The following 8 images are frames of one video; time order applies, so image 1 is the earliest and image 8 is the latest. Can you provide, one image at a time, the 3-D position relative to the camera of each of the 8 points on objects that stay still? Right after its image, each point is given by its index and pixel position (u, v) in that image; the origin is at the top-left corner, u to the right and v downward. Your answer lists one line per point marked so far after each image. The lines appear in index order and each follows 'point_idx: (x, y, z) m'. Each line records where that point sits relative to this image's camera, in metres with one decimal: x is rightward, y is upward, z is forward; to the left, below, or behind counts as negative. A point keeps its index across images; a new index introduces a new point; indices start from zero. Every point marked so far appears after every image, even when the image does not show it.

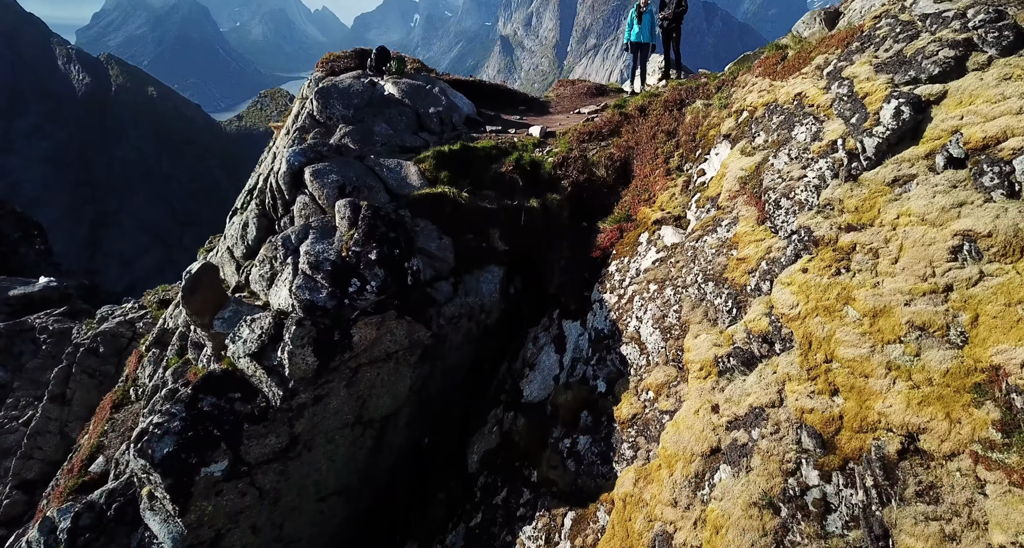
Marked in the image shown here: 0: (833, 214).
0: (+7.2, +1.3, +14.6) m
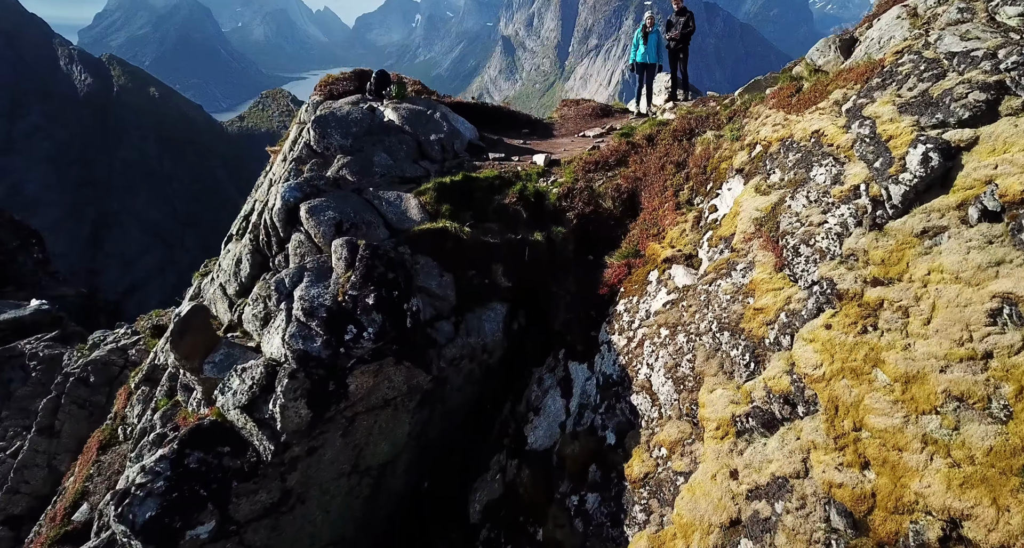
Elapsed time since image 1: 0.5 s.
0: (+7.3, +0.2, +13.8) m
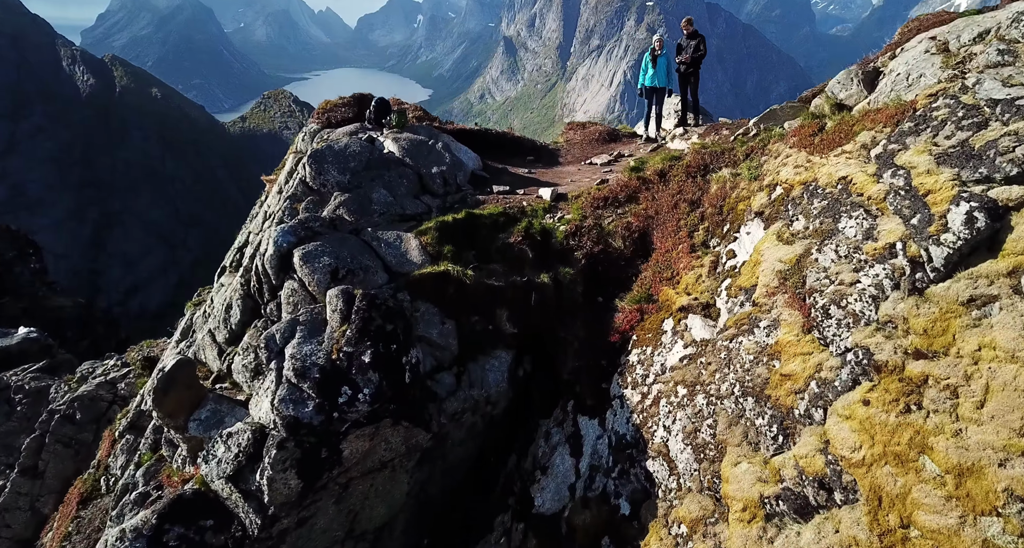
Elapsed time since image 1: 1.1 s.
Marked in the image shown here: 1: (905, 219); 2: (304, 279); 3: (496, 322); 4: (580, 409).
0: (+7.5, -1.1, +12.7) m
1: (+8.3, +1.2, +13.8) m
2: (-5.8, -0.2, +18.0) m
3: (-0.5, -1.5, +19.4) m
4: (+1.9, -3.8, +18.3) m
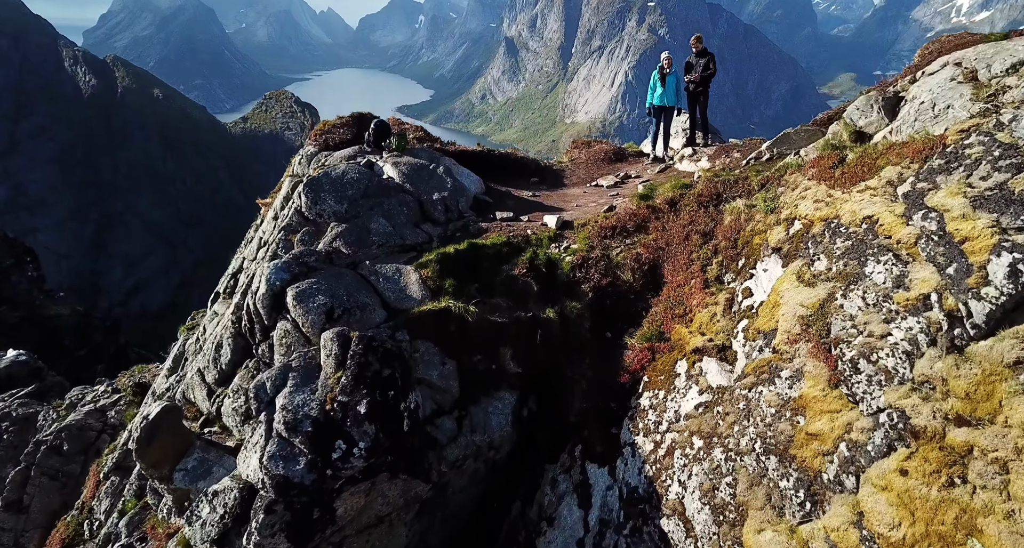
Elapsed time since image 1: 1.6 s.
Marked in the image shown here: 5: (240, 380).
0: (+7.6, -2.2, +11.7) m
1: (+8.5, +0.1, +12.8) m
2: (-5.6, -1.2, +17.0) m
3: (-0.3, -2.5, +18.5) m
4: (+2.0, -4.9, +17.4) m
5: (-7.4, -2.9, +17.6) m
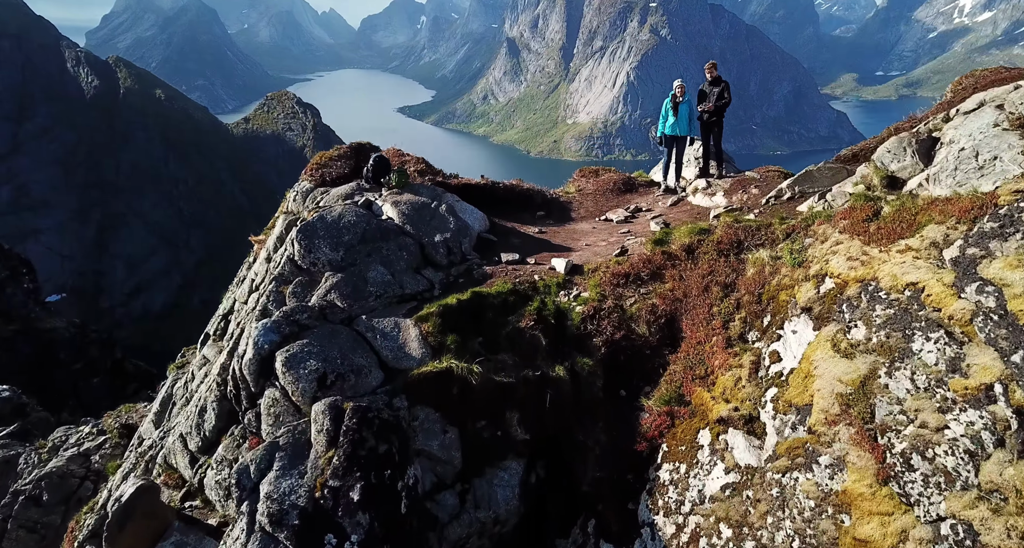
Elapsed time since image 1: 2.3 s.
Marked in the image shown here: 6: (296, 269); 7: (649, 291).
0: (+7.8, -3.7, +10.3) m
1: (+8.6, -1.4, +11.4) m
2: (-5.5, -2.7, +15.7) m
3: (-0.2, -4.0, +17.1) m
4: (+2.2, -6.4, +16.0) m
5: (-7.2, -4.4, +16.2) m
6: (-6.5, +0.2, +19.5) m
7: (+4.1, -0.5, +19.4) m
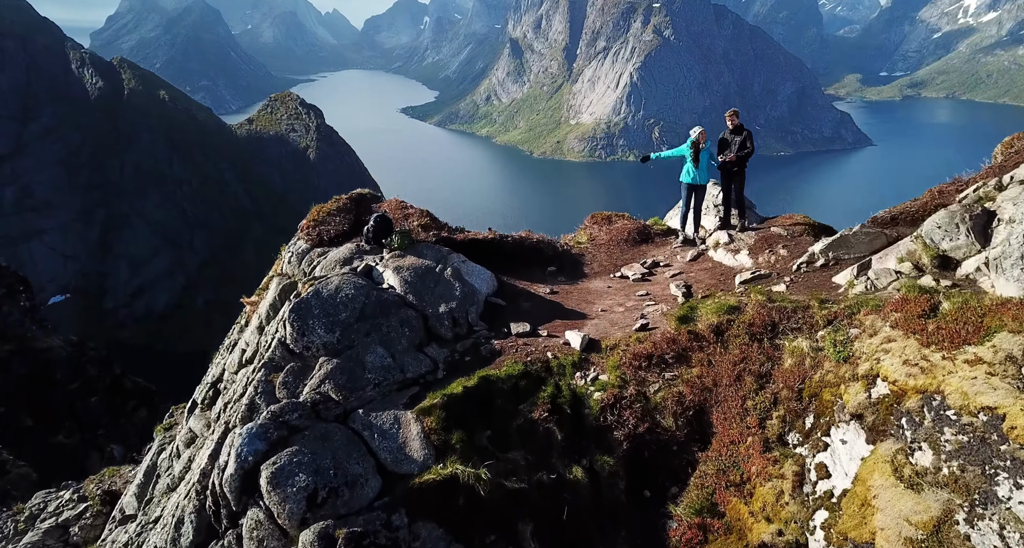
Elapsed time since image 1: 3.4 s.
0: (+8.1, -6.0, +8.5) m
1: (+8.9, -3.7, +9.6) m
2: (-5.2, -5.0, +13.9) m
3: (+0.1, -6.3, +15.3) m
4: (+2.5, -8.7, +14.2) m
5: (-6.9, -6.7, +14.5) m
6: (-6.2, -2.1, +17.7) m
7: (+4.4, -2.8, +17.6) m
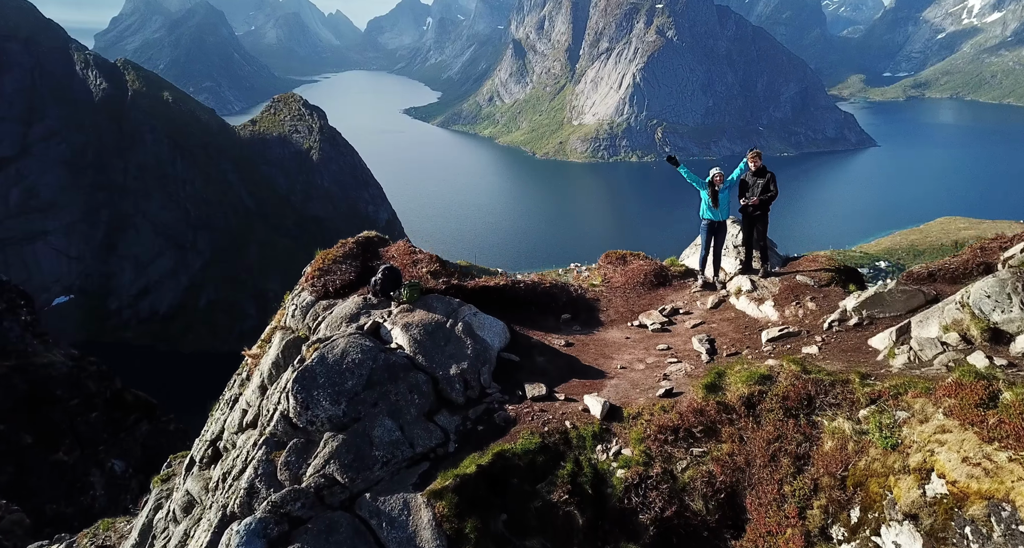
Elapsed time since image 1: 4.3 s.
0: (+8.5, -7.7, +7.3) m
1: (+9.3, -5.4, +8.4) m
2: (-4.7, -6.7, +12.8) m
3: (+0.6, -8.0, +14.1) m
4: (+2.9, -10.4, +13.0) m
5: (-6.5, -8.4, +13.3) m
6: (-5.7, -3.8, +16.6) m
7: (+4.9, -4.5, +16.5) m
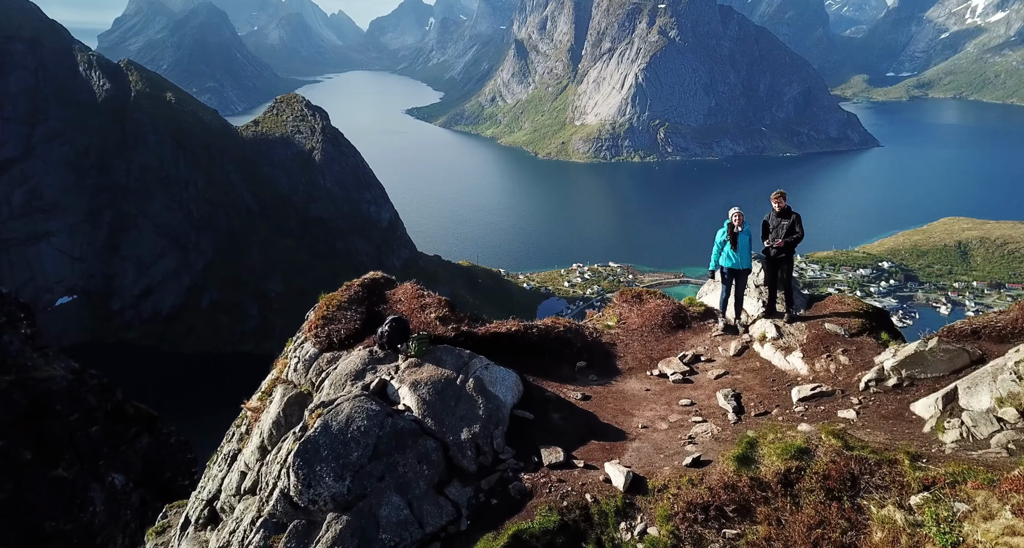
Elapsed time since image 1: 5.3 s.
0: (+8.8, -9.3, +6.1) m
1: (+9.7, -7.0, +7.2) m
2: (-4.3, -8.3, +11.6) m
3: (+1.0, -9.6, +12.9) m
4: (+3.4, -12.0, +11.8) m
5: (-6.1, -10.0, +12.2) m
6: (-5.3, -5.4, +15.4) m
7: (+5.3, -6.1, +15.2) m
